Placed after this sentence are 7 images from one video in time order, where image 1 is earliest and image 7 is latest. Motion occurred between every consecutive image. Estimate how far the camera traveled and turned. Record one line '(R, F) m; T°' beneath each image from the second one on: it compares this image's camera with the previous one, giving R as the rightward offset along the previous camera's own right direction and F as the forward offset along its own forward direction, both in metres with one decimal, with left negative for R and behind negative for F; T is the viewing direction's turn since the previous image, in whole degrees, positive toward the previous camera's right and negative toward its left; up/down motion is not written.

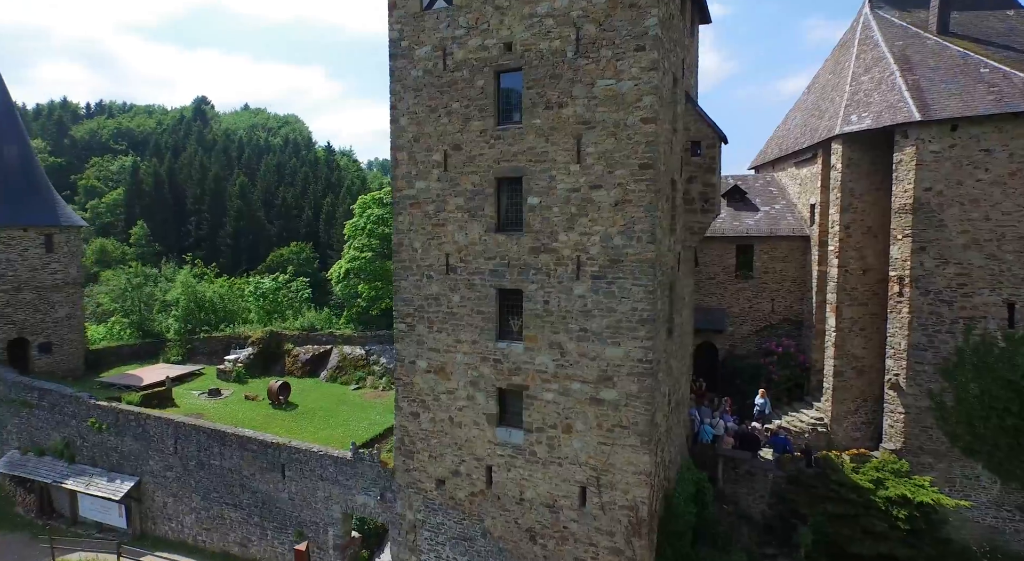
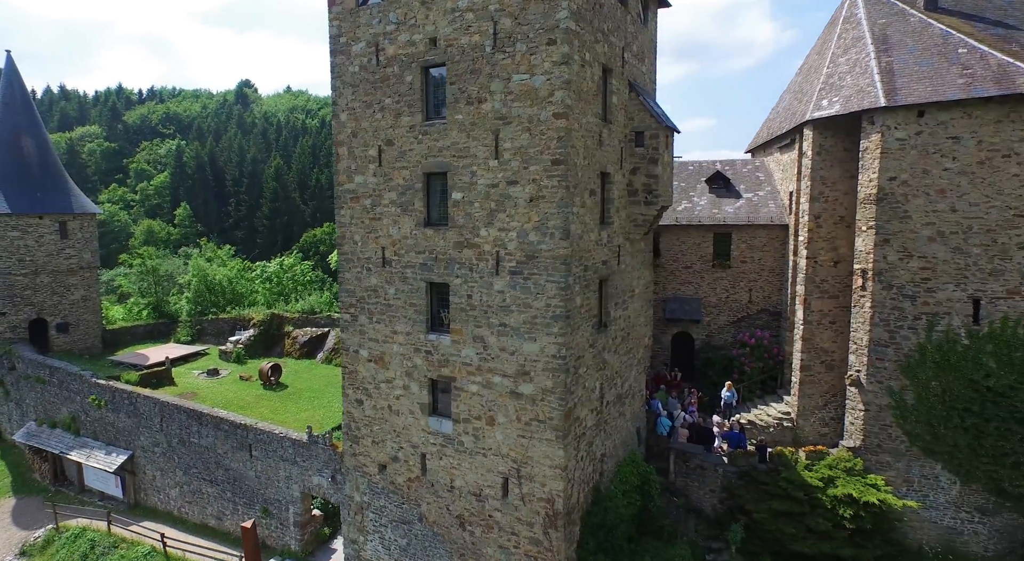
(+2.0, 0.0) m; -4°
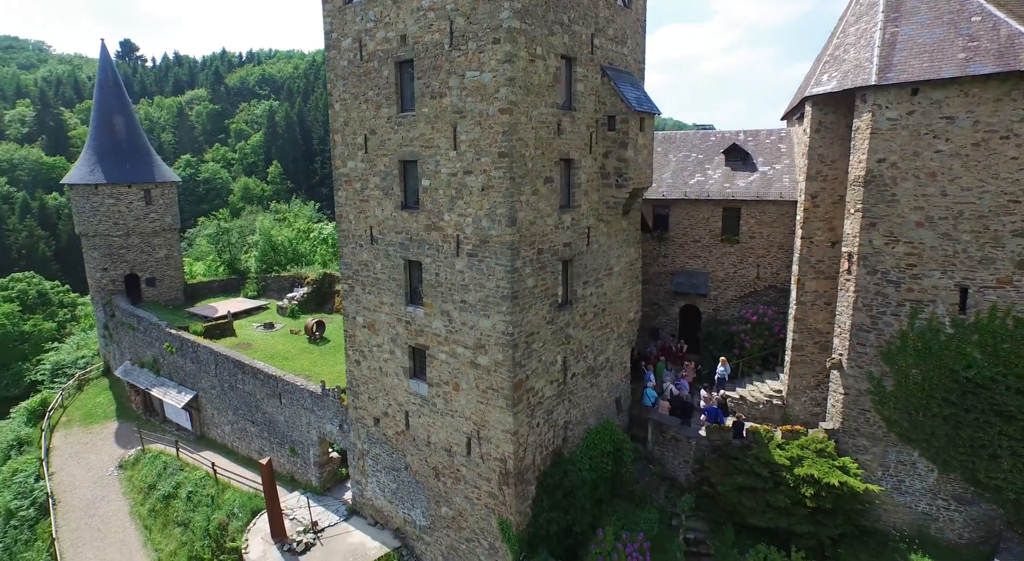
(+2.2, -0.7) m; -8°
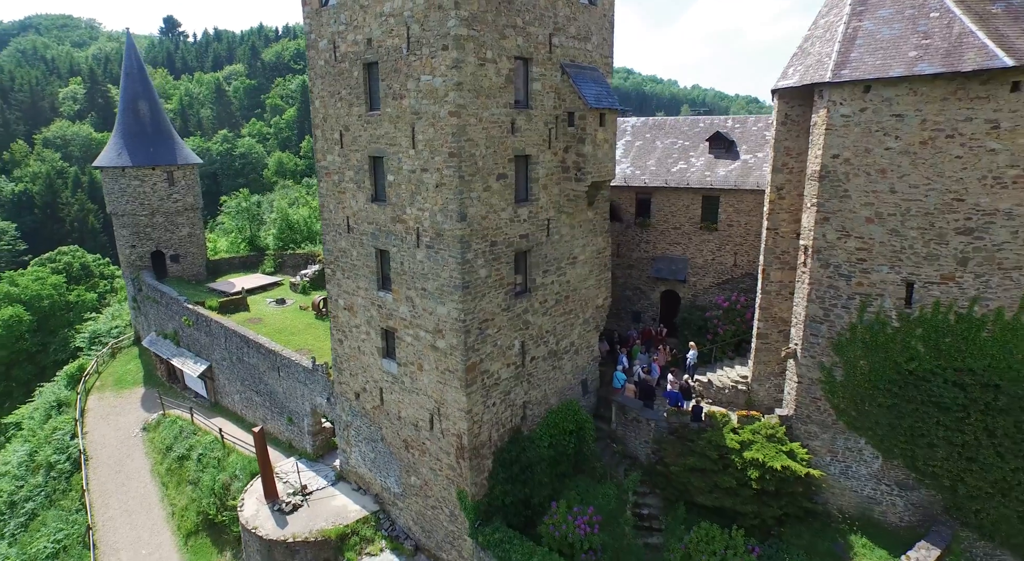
(+1.5, -0.7) m; -4°
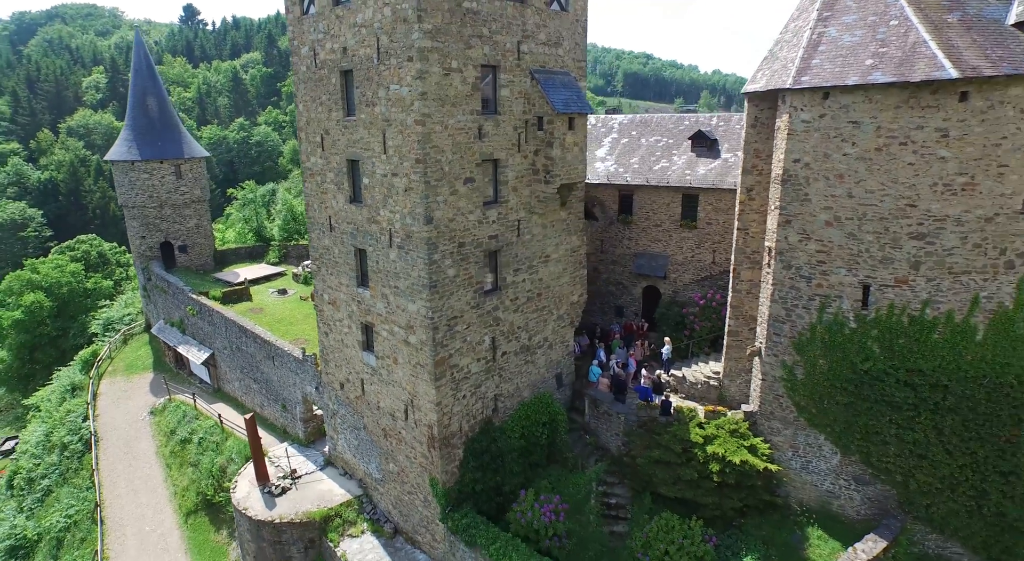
(+1.0, -0.5) m; -2°
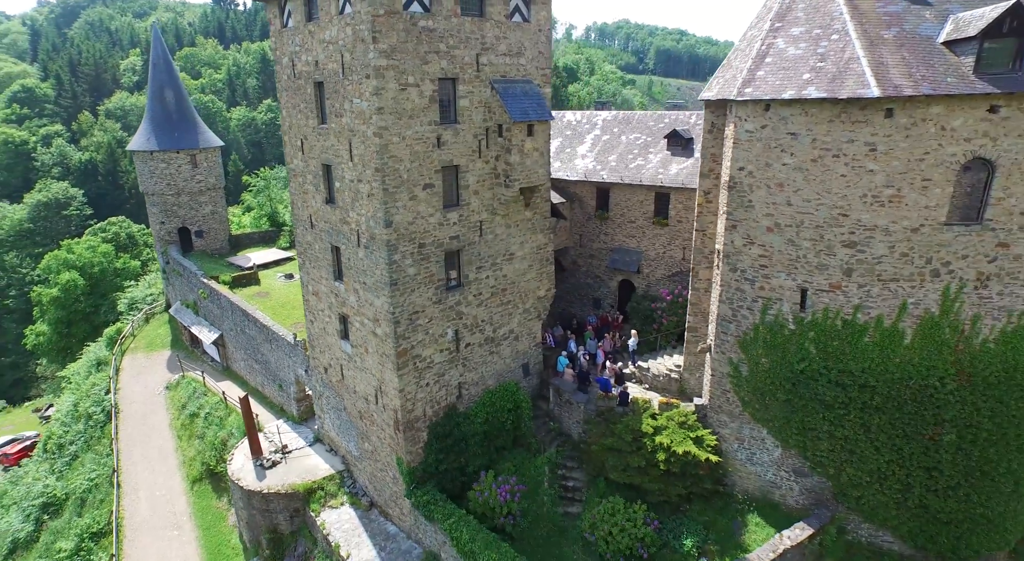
(+1.6, -0.8) m; -3°
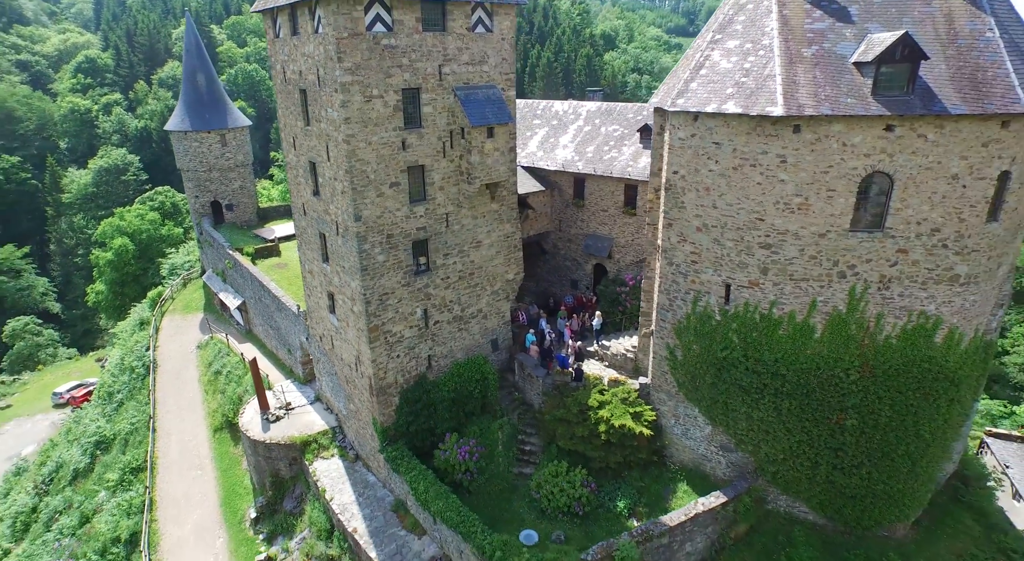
(+2.1, -1.5) m; -4°
